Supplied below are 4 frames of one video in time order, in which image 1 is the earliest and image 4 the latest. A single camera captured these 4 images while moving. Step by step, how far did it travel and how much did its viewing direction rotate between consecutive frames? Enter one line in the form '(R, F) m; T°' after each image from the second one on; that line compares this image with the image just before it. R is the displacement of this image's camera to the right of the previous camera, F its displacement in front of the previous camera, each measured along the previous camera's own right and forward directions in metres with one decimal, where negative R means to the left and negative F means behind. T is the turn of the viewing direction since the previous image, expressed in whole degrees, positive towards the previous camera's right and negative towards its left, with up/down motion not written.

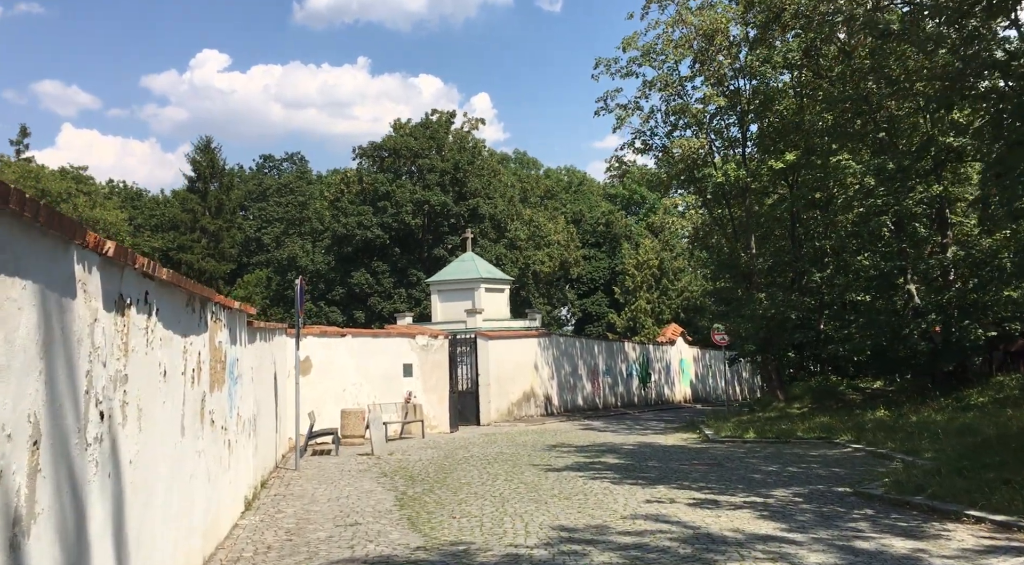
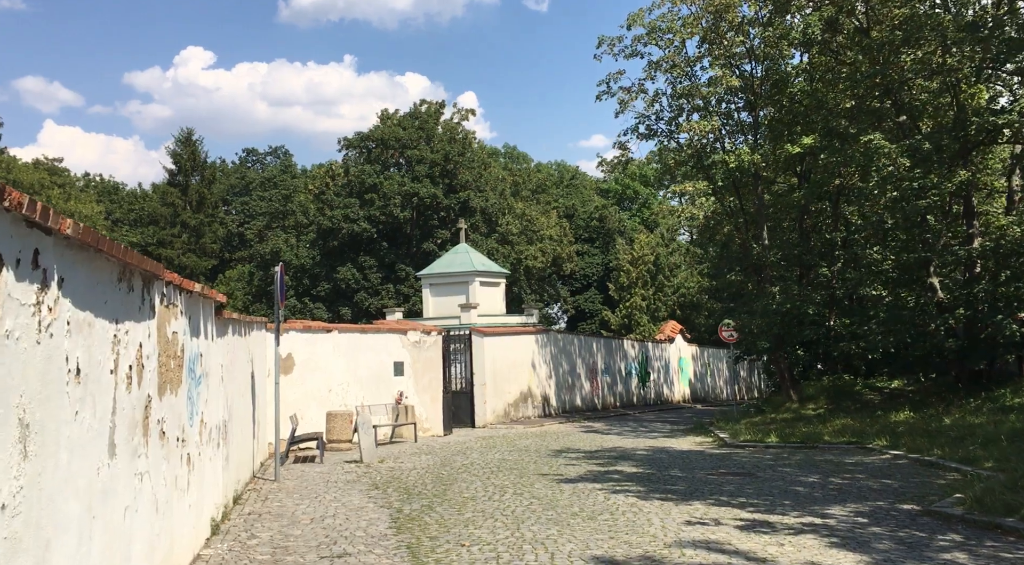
(-0.3, +1.5) m; +1°
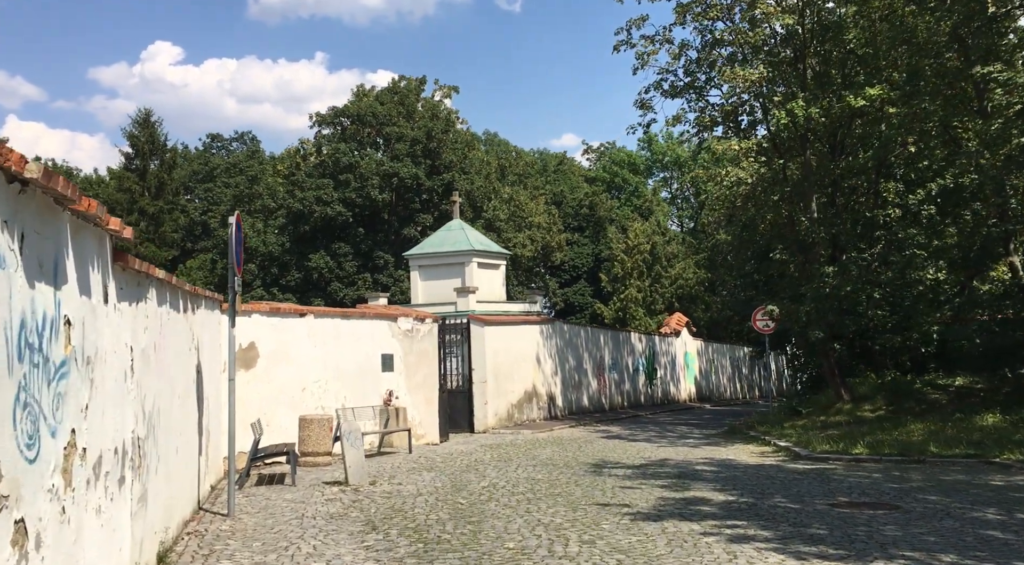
(-0.7, +3.4) m; +2°
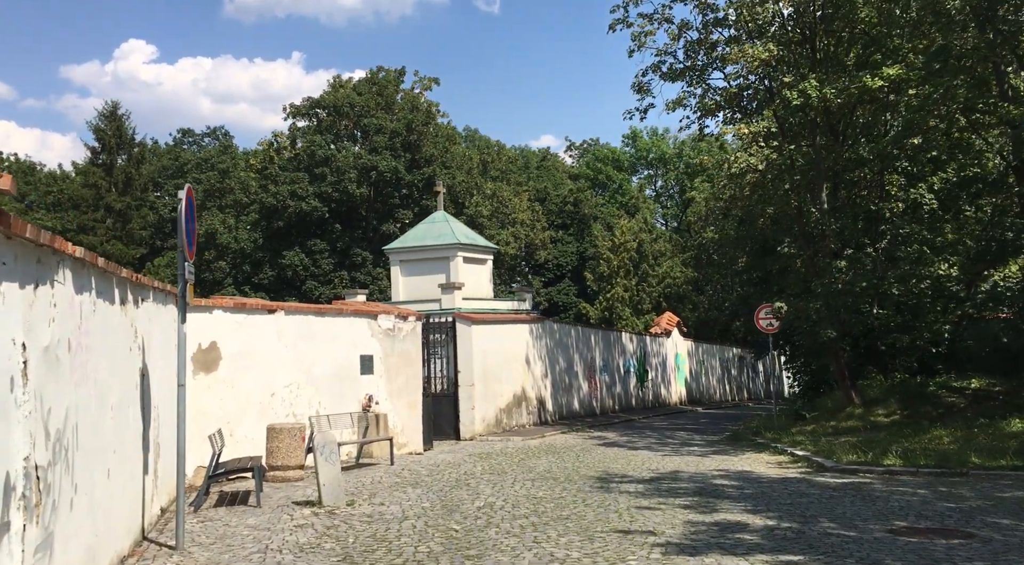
(-0.2, +1.4) m; +1°
